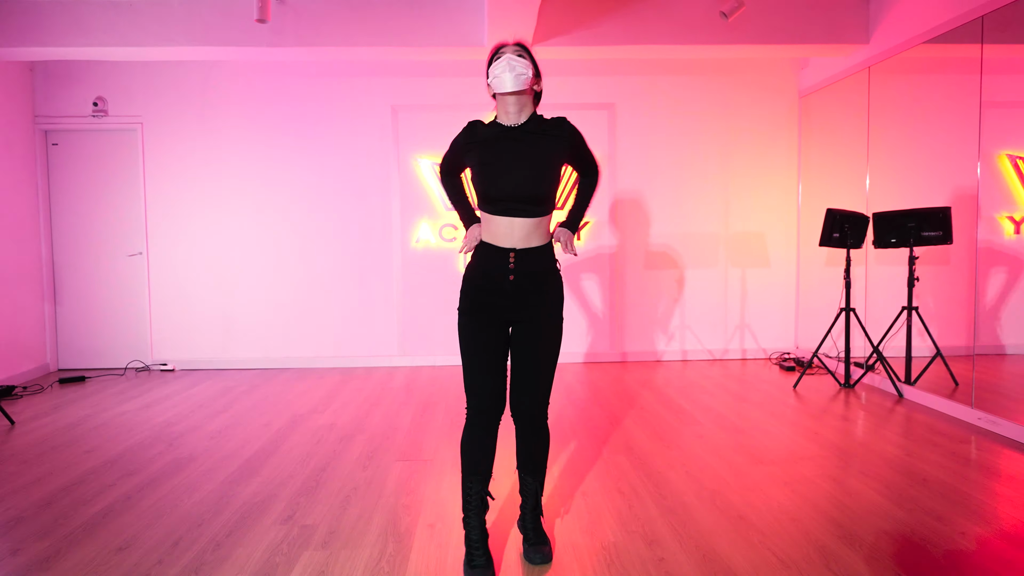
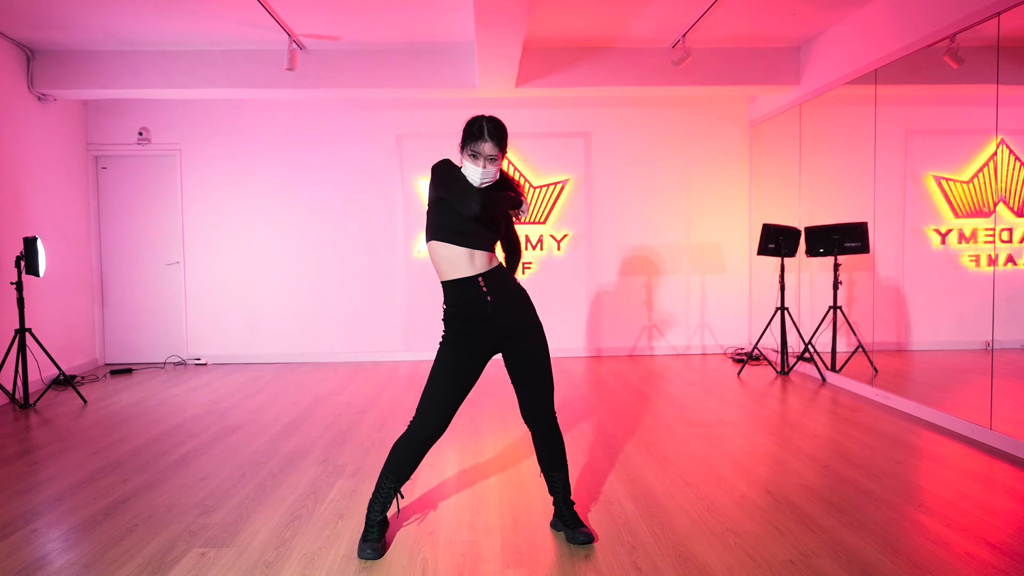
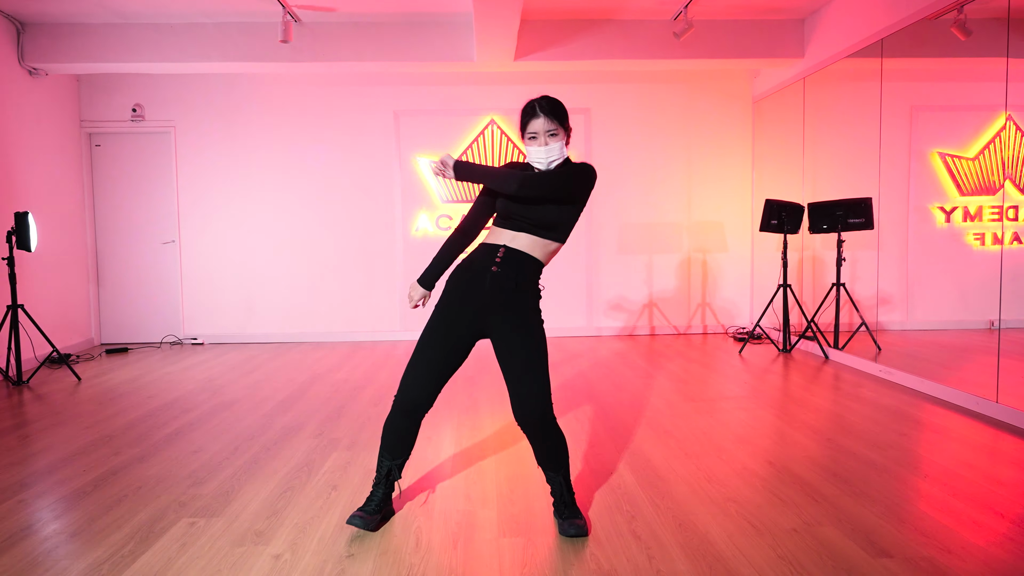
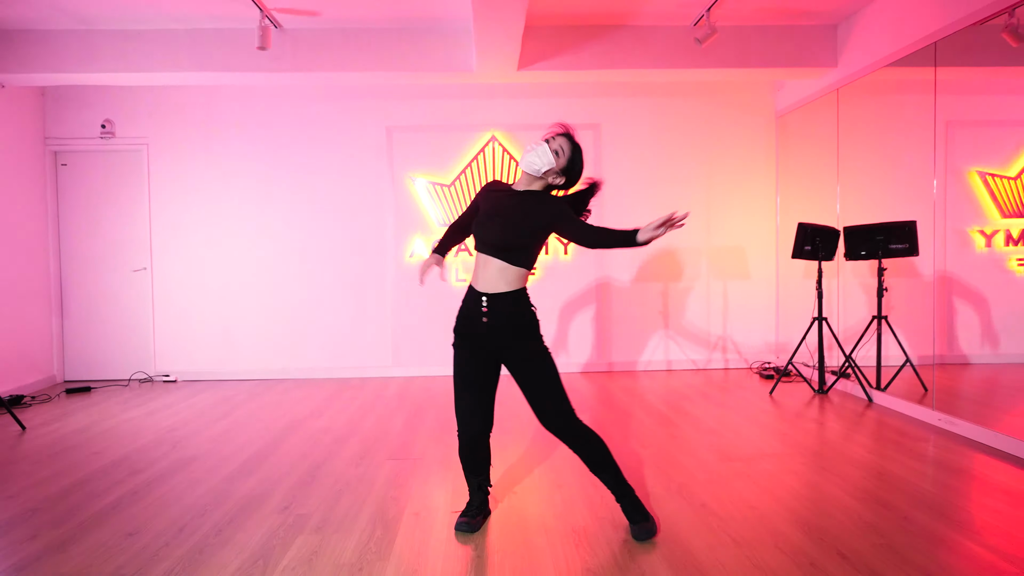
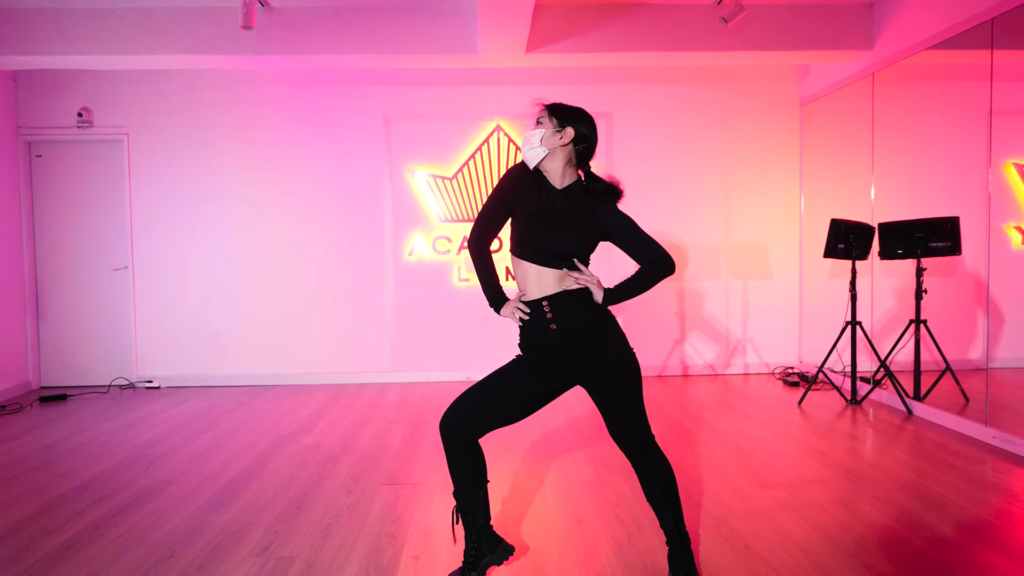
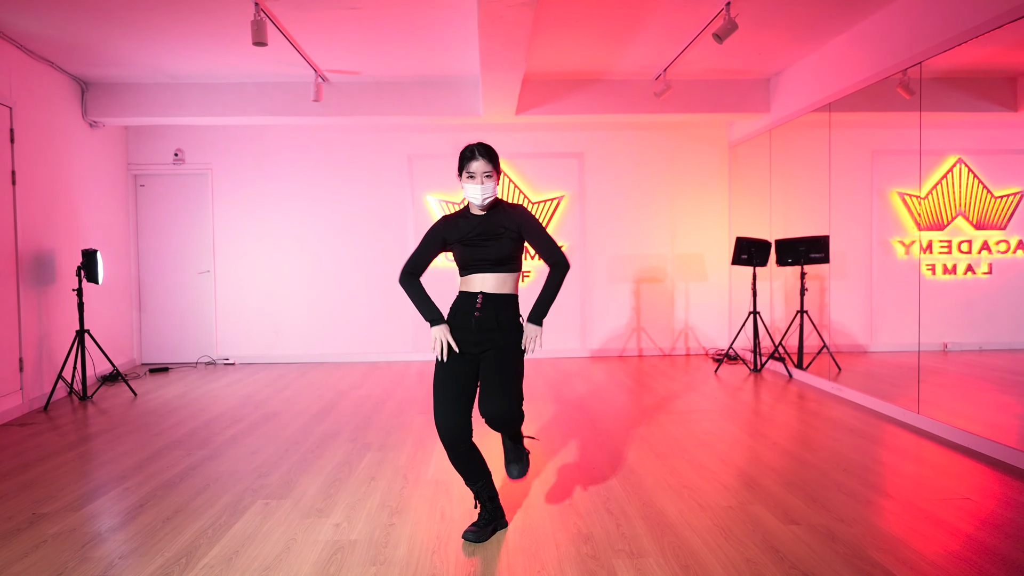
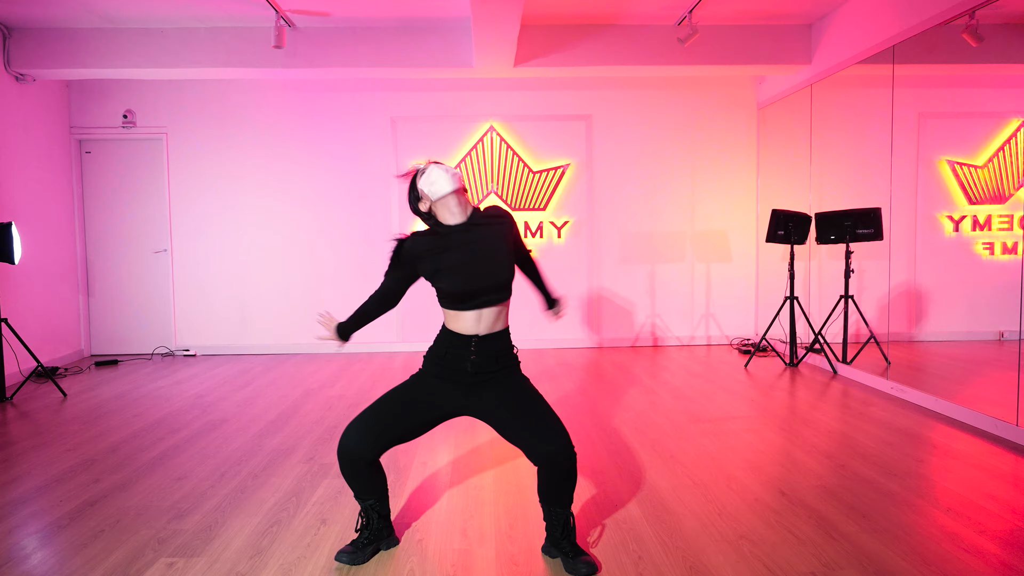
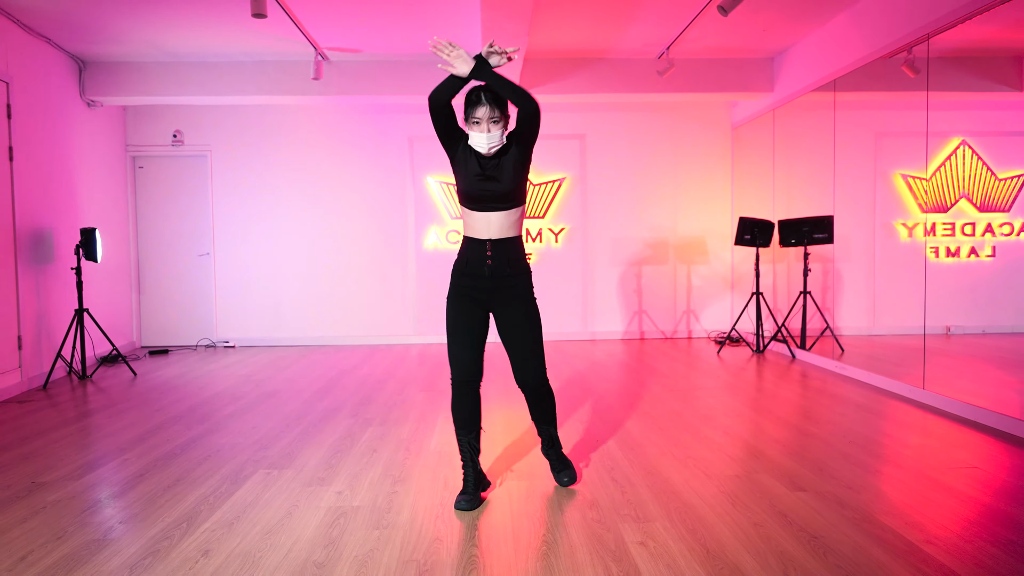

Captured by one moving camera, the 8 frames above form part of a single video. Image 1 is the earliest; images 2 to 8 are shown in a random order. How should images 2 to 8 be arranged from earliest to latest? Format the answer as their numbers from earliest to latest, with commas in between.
5, 4, 6, 8, 3, 7, 2
